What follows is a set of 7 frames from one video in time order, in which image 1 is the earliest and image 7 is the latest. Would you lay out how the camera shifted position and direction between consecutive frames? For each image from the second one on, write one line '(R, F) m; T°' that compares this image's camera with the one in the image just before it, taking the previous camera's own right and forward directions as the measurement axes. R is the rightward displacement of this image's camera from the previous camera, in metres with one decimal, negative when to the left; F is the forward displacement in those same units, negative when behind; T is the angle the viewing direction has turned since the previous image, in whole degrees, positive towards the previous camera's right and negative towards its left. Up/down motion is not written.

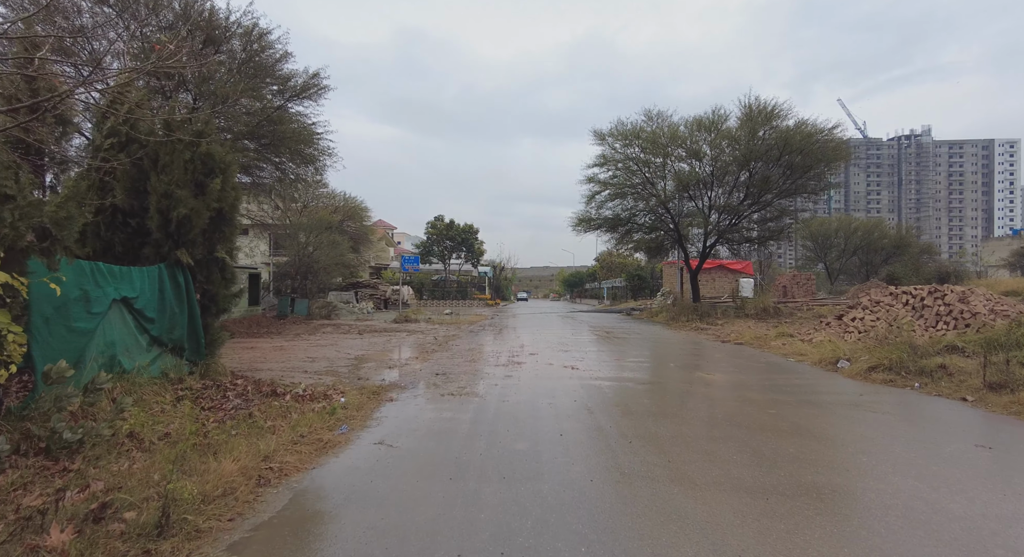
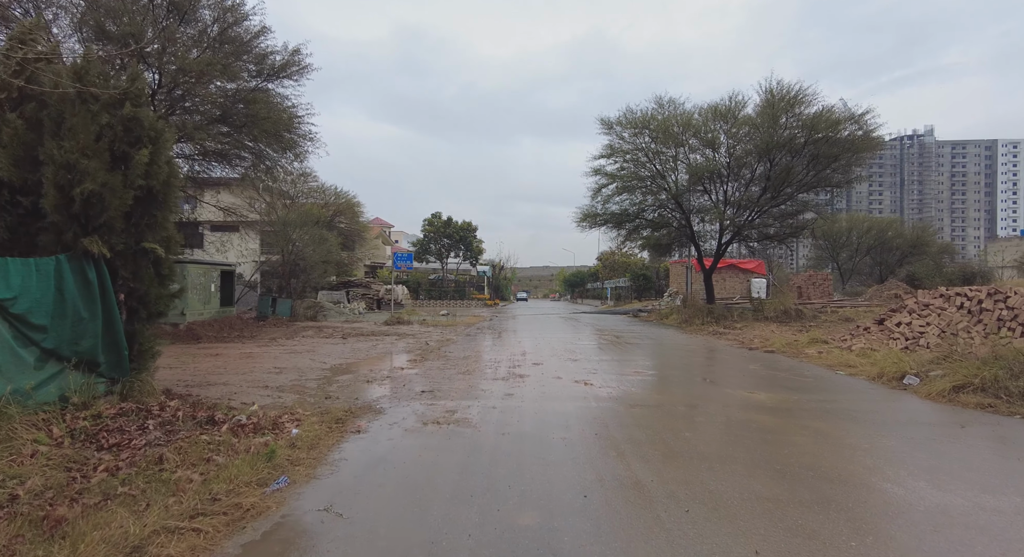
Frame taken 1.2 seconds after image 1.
(0.0, +1.5) m; 0°
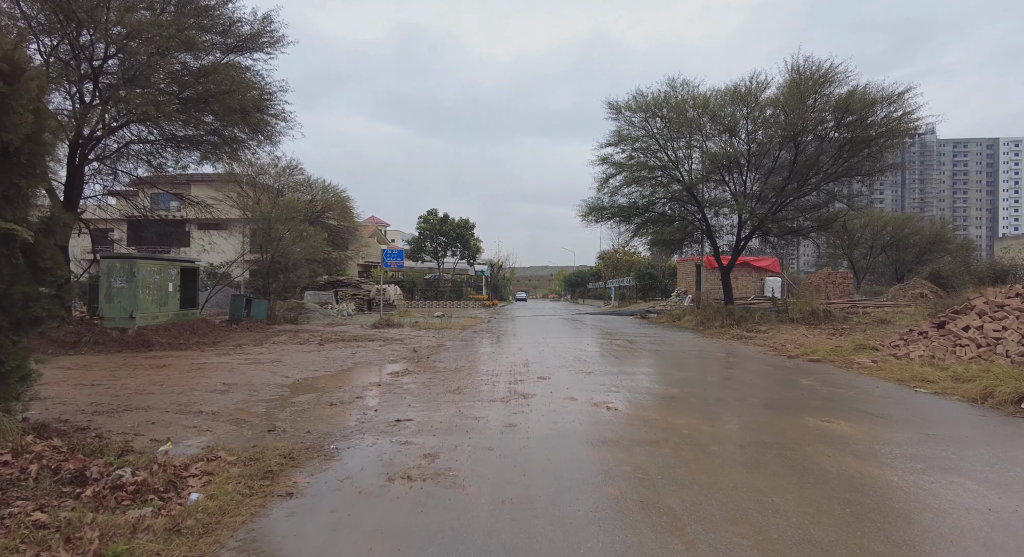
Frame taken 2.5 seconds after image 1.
(0.0, +1.8) m; 0°
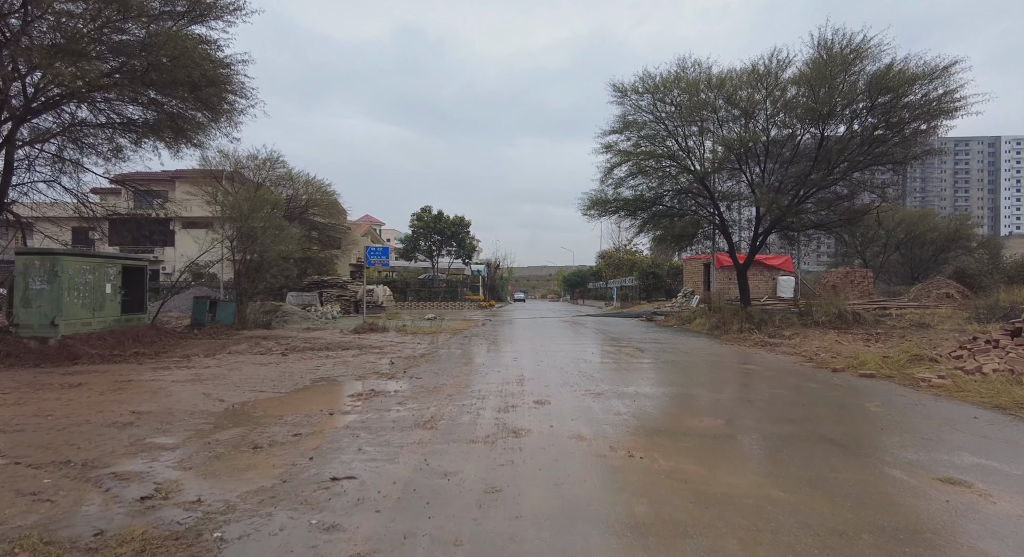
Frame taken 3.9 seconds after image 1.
(+0.1, +1.7) m; 0°
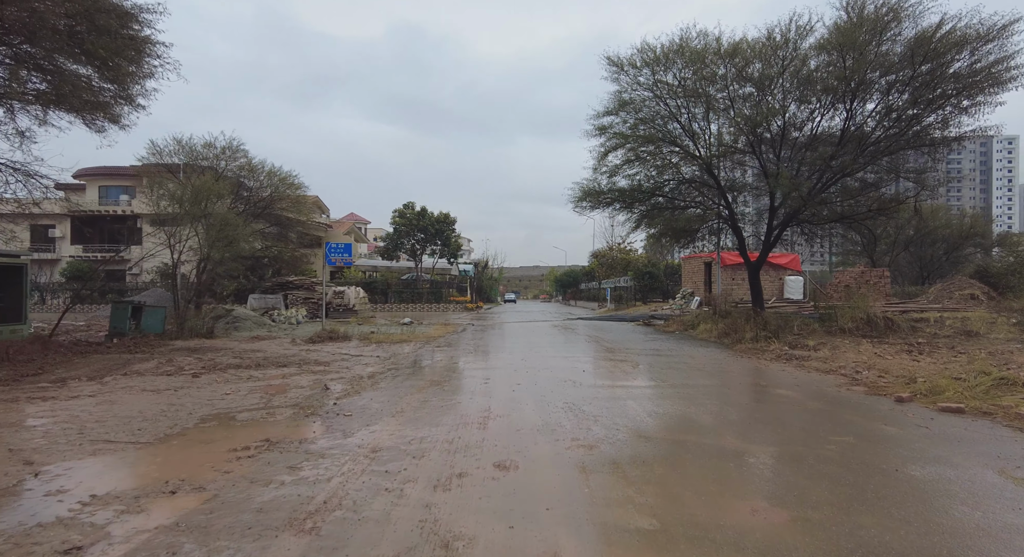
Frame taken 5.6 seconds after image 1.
(+0.4, +2.3) m; +1°
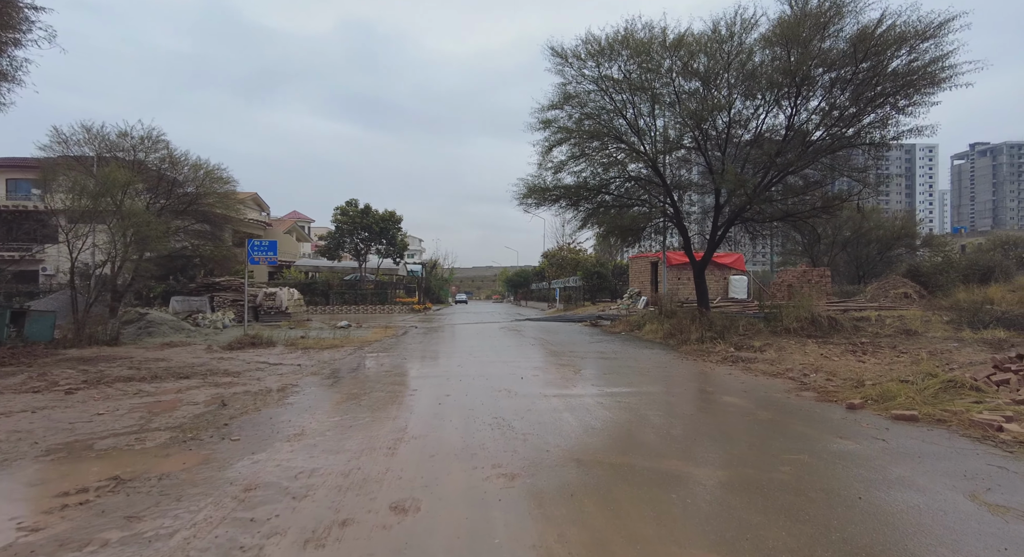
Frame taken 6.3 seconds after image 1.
(+0.4, +0.8) m; +5°
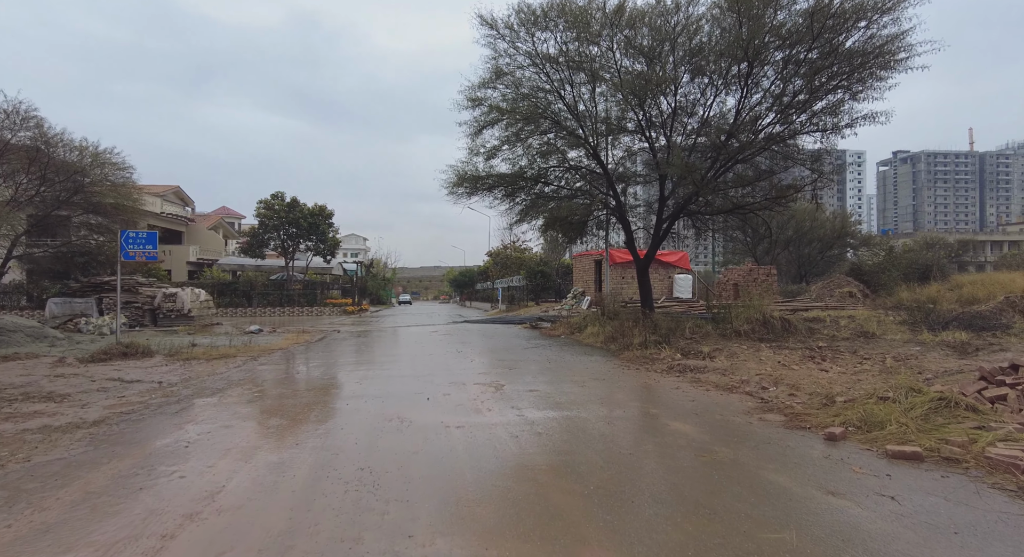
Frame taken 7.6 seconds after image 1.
(+0.7, +1.7) m; +5°
